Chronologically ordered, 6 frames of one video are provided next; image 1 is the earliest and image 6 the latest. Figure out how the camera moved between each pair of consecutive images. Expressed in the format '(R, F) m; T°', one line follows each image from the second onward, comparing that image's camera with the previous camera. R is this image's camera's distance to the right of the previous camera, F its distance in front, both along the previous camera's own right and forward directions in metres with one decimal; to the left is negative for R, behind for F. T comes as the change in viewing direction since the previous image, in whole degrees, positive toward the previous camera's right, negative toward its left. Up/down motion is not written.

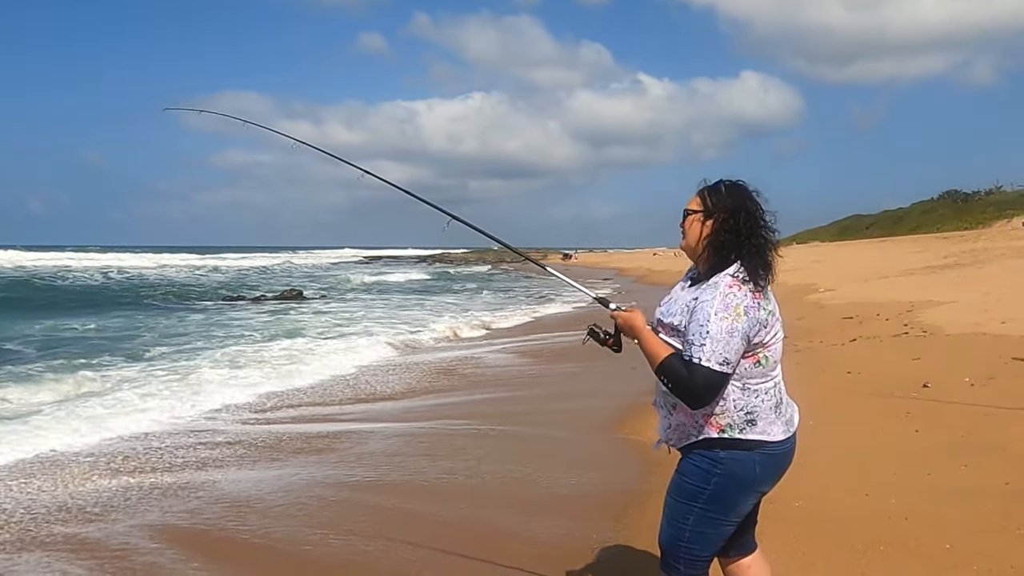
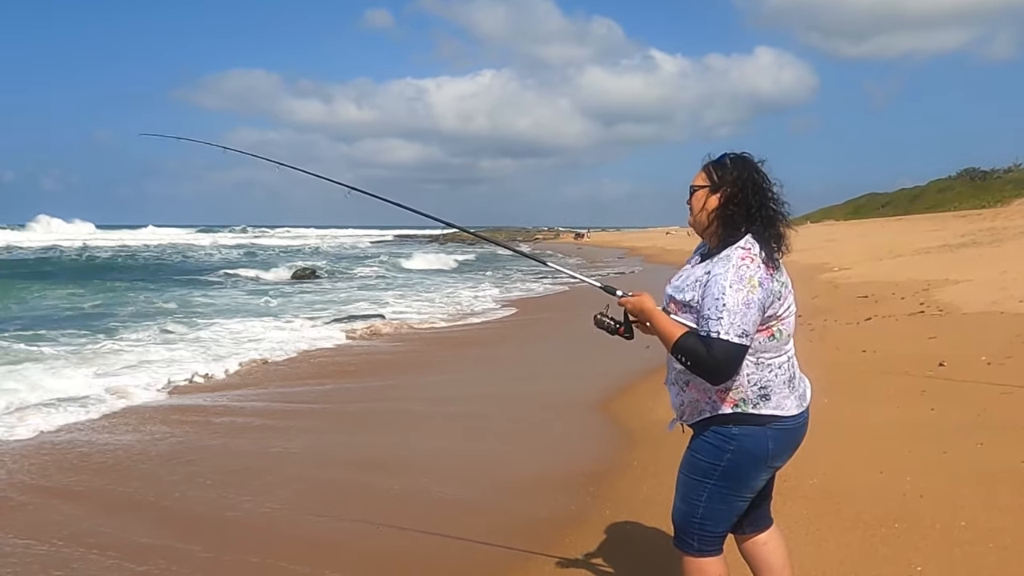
(0.0, 0.0) m; -1°
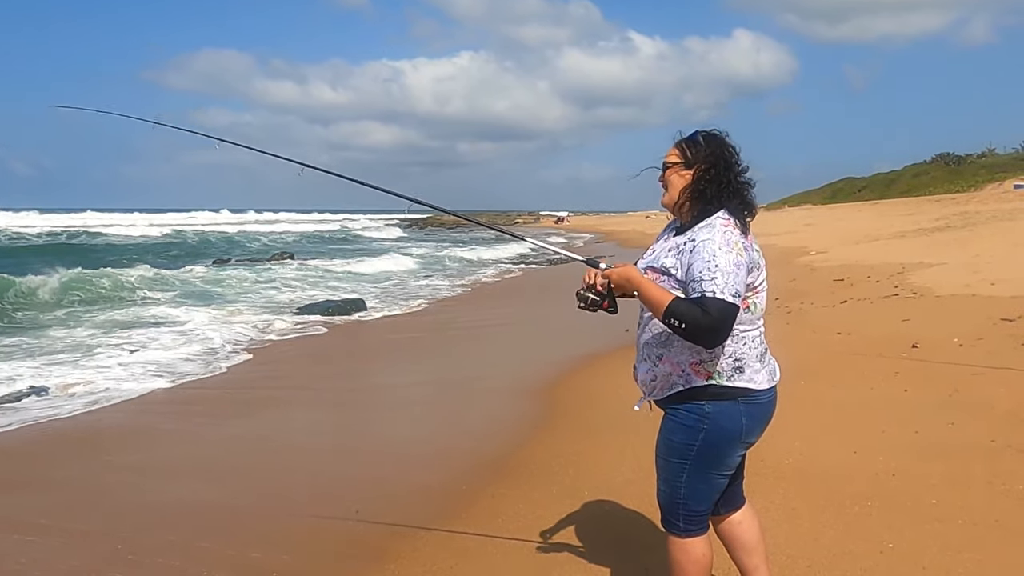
(0.0, 0.0) m; +1°
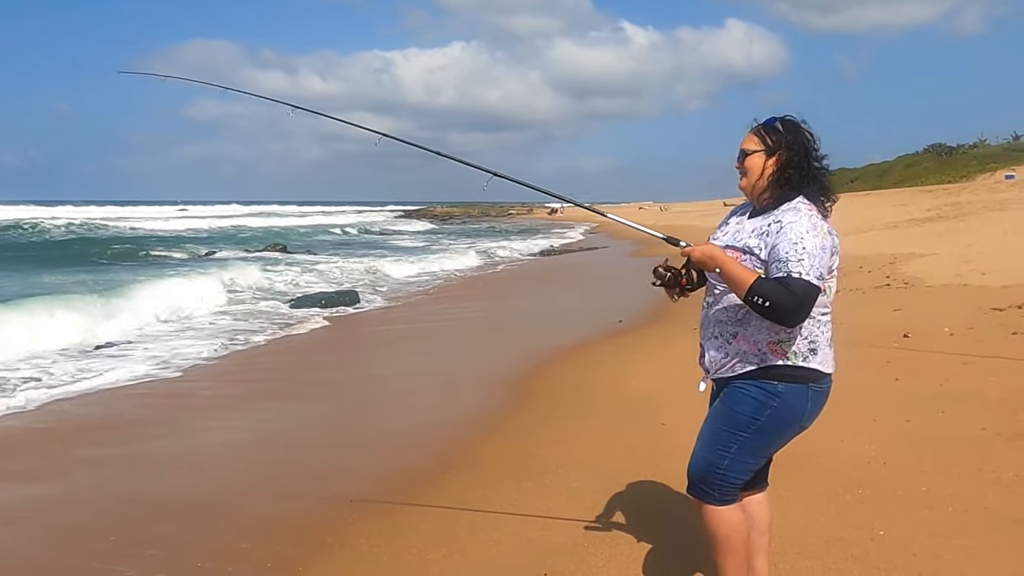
(-0.1, -0.2) m; +1°
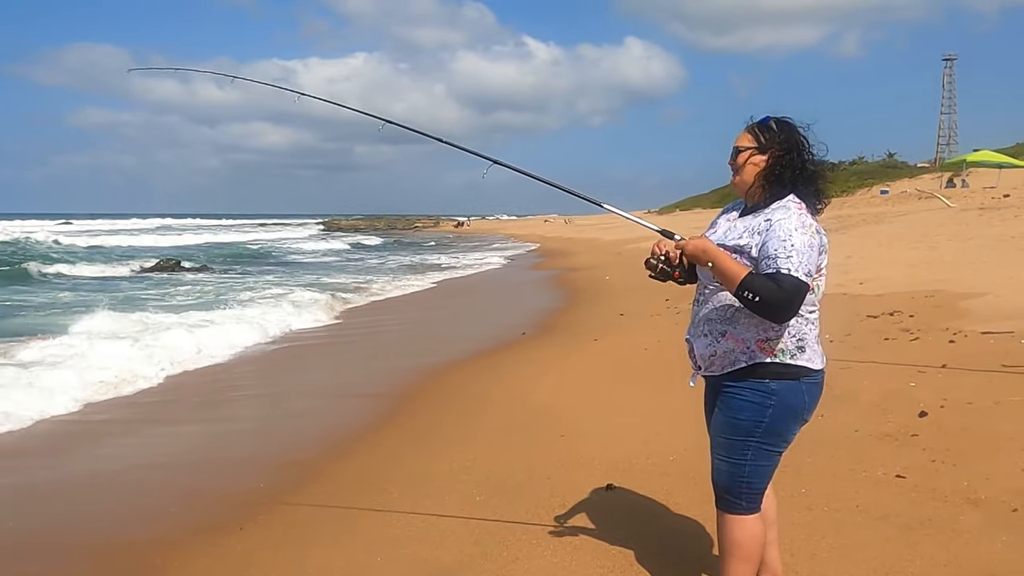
(-0.2, -2.8) m; +7°
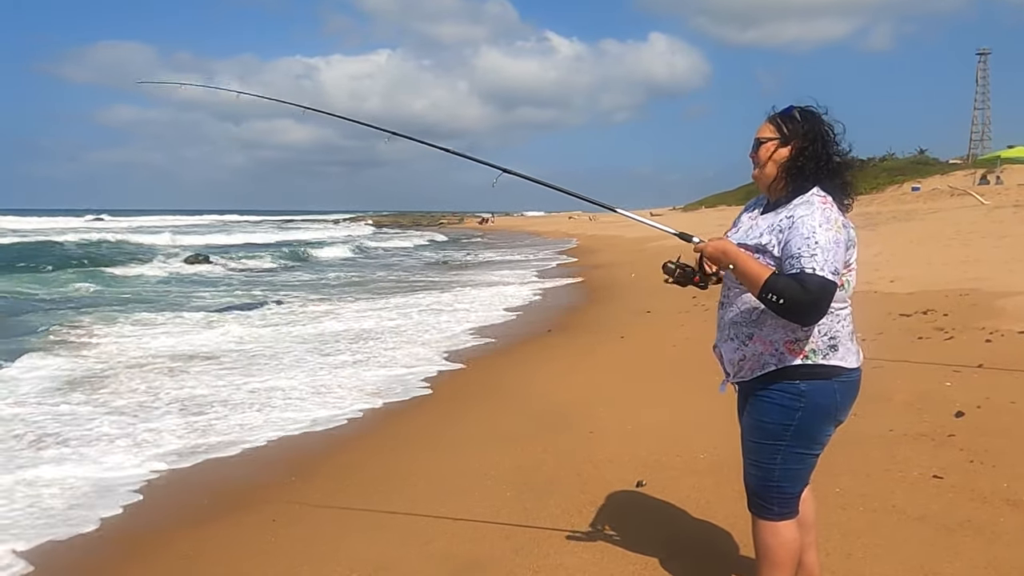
(0.0, 0.0) m; -2°
